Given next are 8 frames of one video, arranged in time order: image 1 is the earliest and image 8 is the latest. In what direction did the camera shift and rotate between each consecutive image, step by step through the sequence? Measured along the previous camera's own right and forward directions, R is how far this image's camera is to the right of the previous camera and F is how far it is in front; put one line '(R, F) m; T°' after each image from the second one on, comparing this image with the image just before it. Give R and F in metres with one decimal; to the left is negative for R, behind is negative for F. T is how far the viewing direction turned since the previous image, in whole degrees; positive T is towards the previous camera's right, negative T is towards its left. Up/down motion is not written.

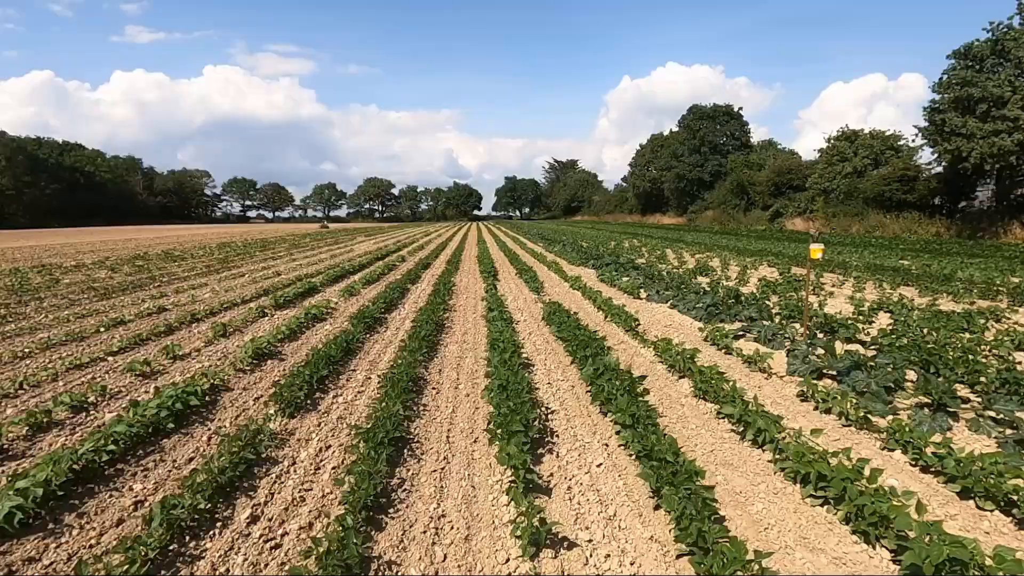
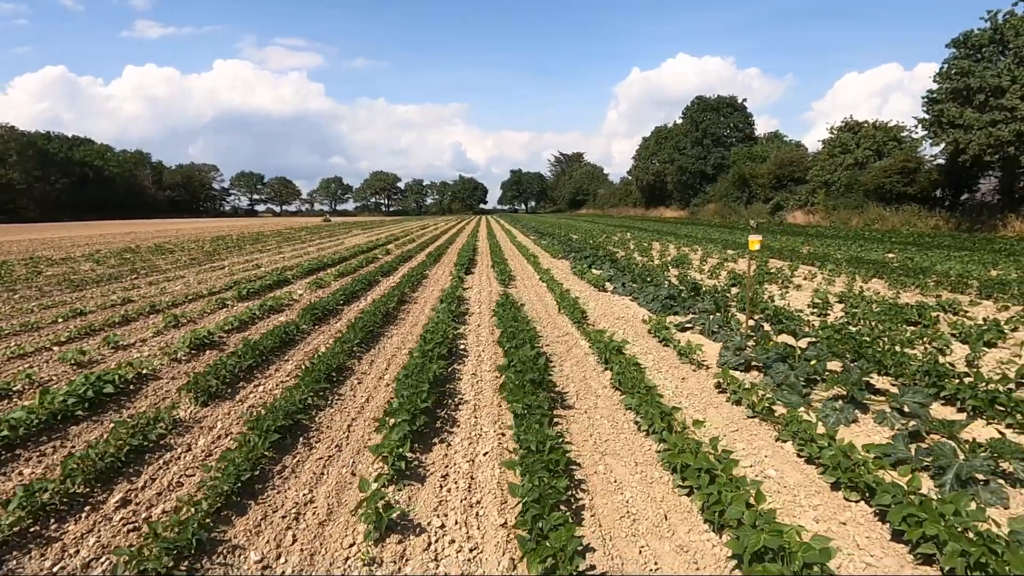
(+1.1, 0.0) m; -1°
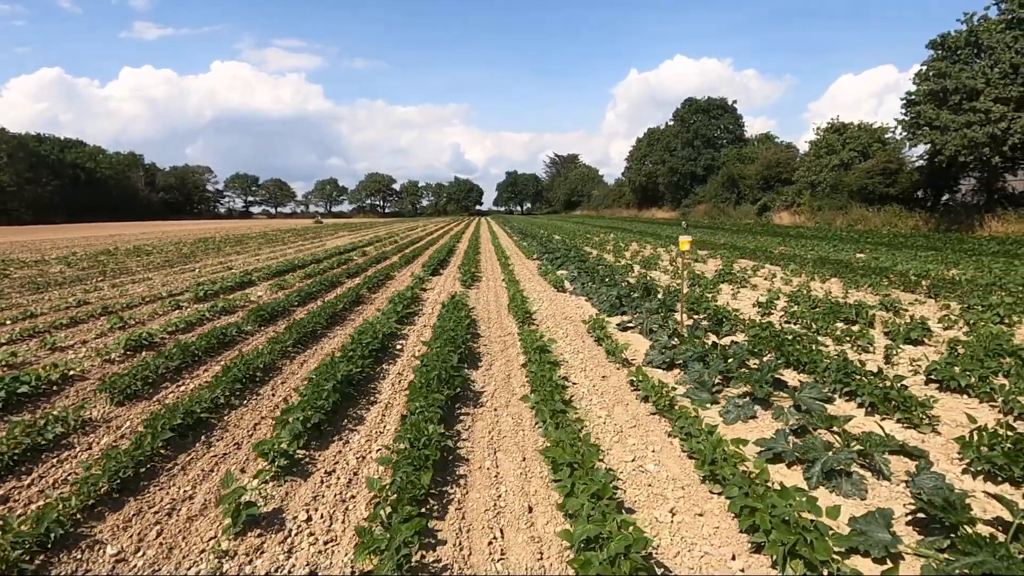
(+1.0, -0.1) m; 0°
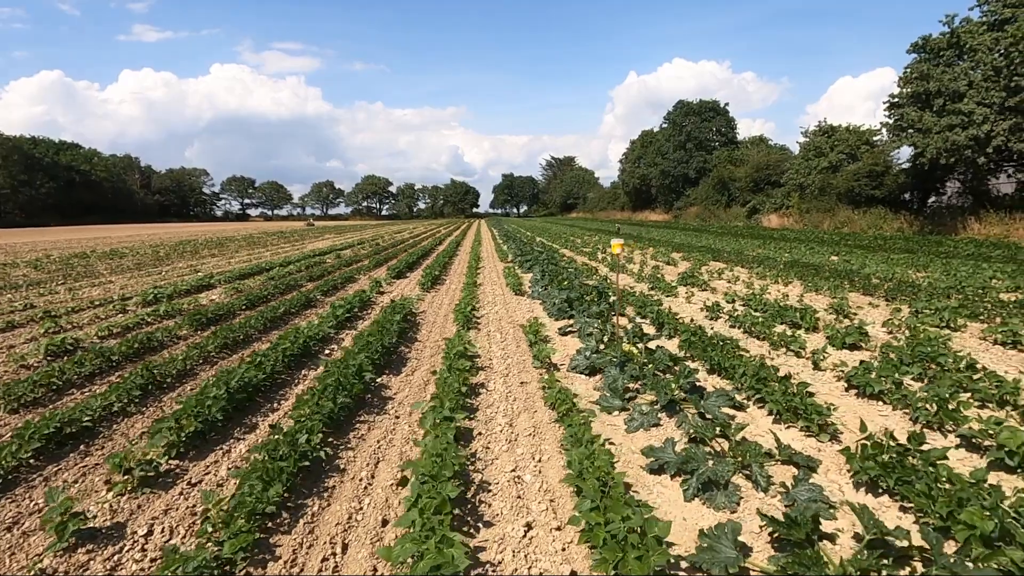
(+1.1, +0.1) m; 0°
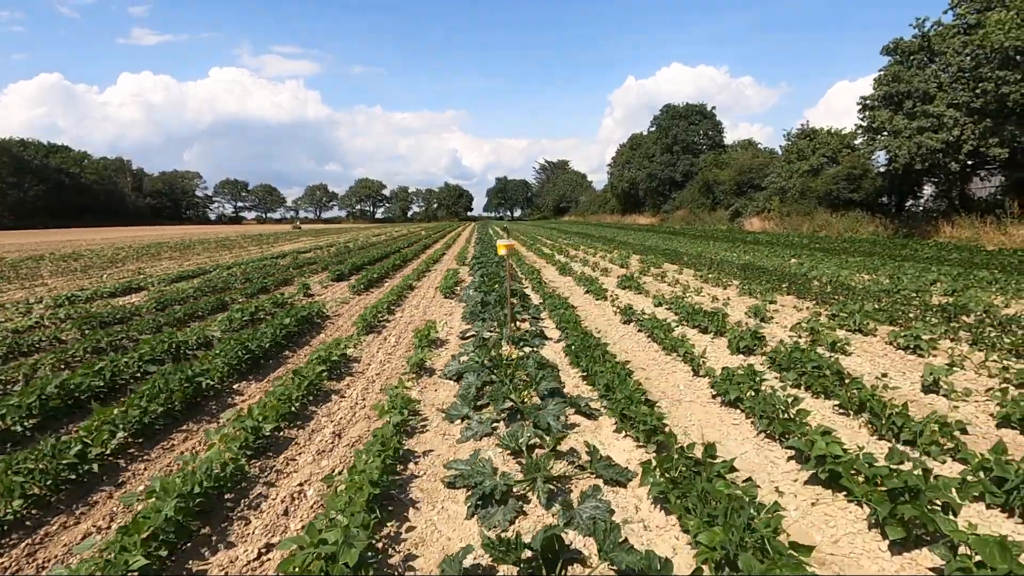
(+1.7, +0.3) m; 0°
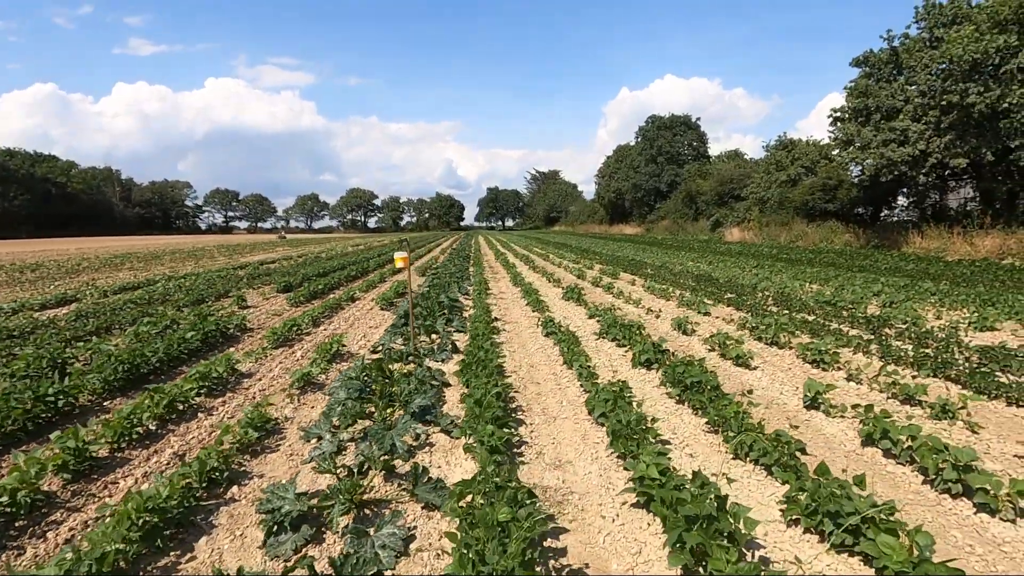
(+1.4, +0.1) m; +1°
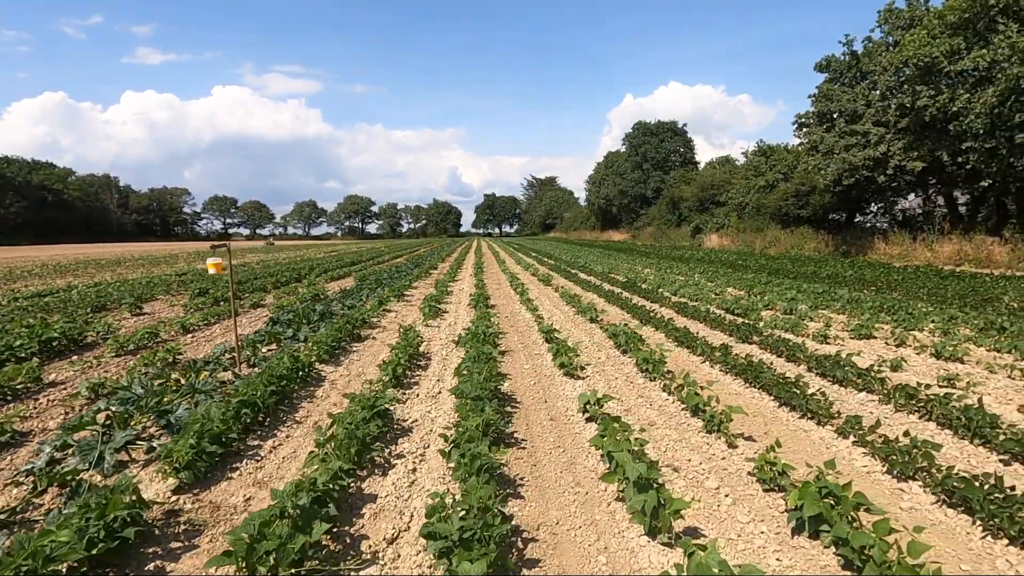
(+2.6, +0.2) m; 0°
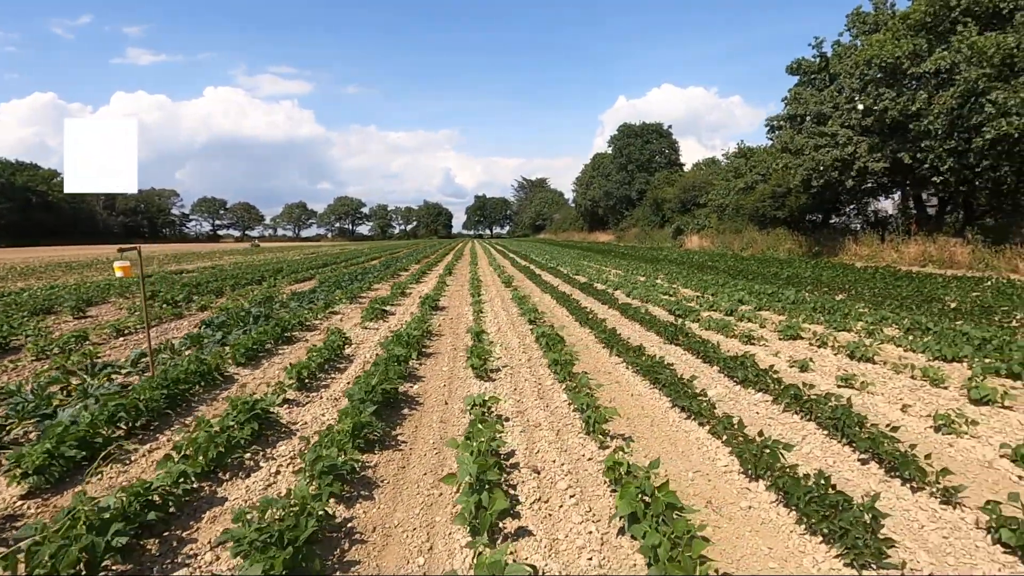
(+1.2, 0.0) m; +1°
